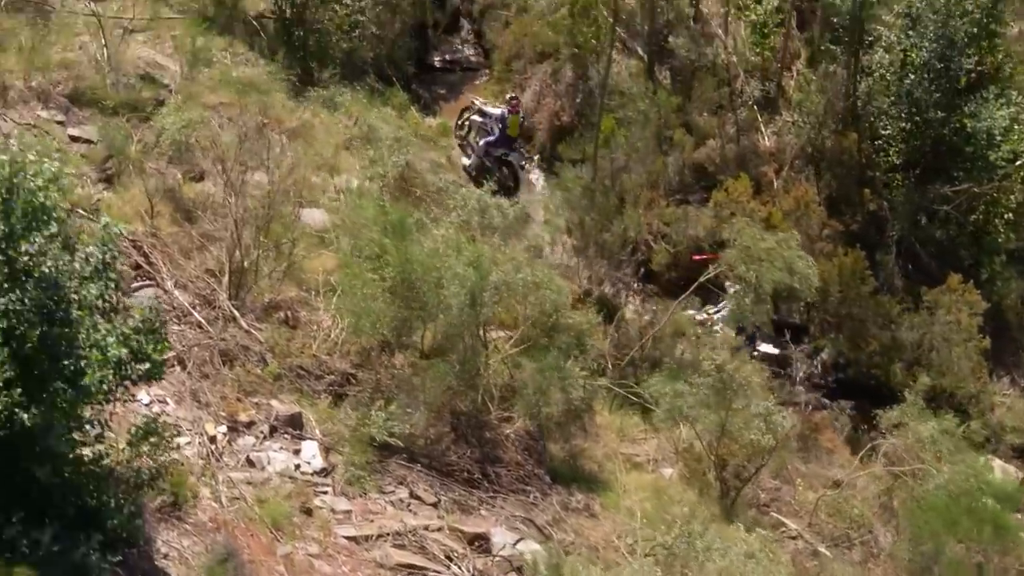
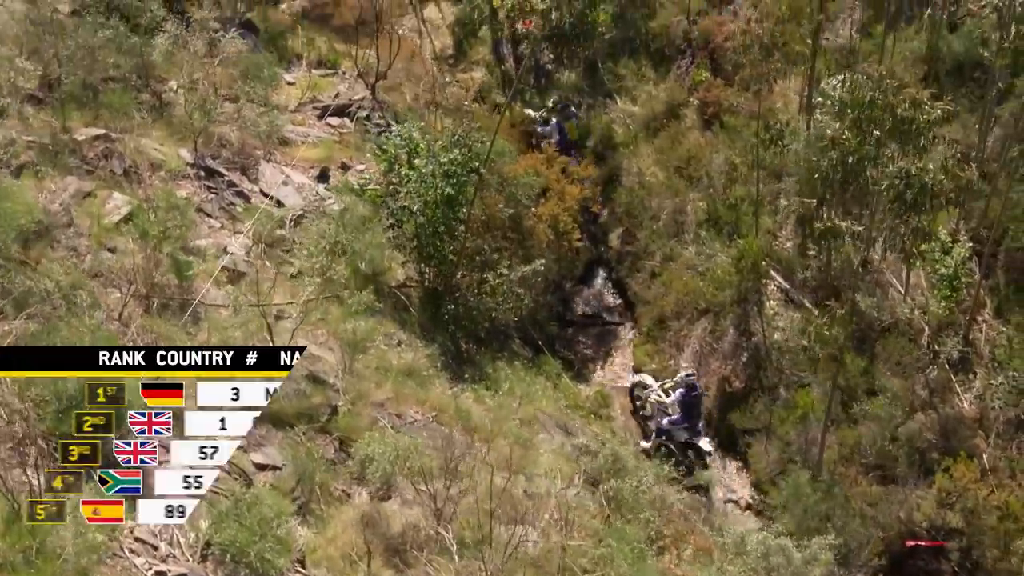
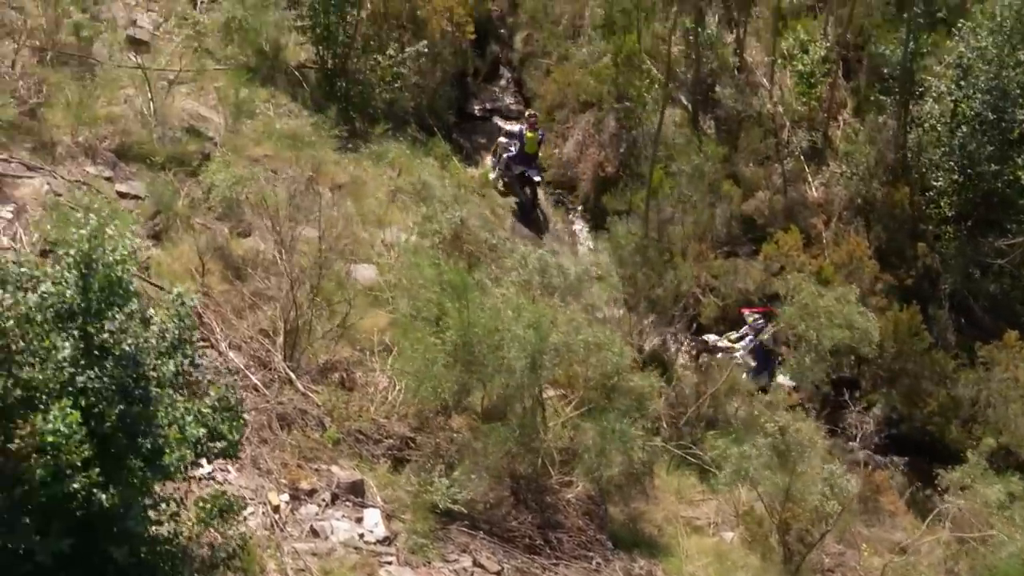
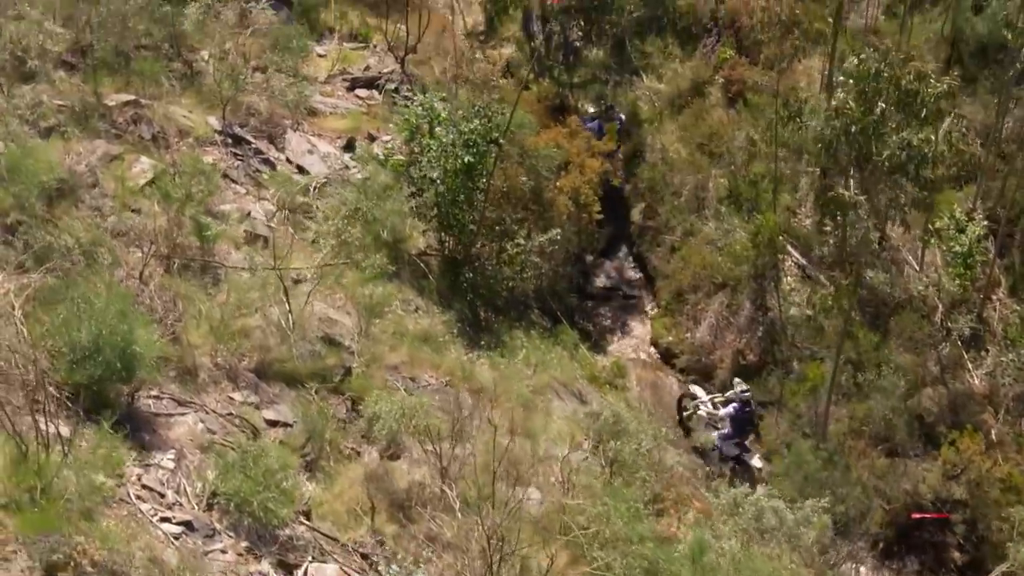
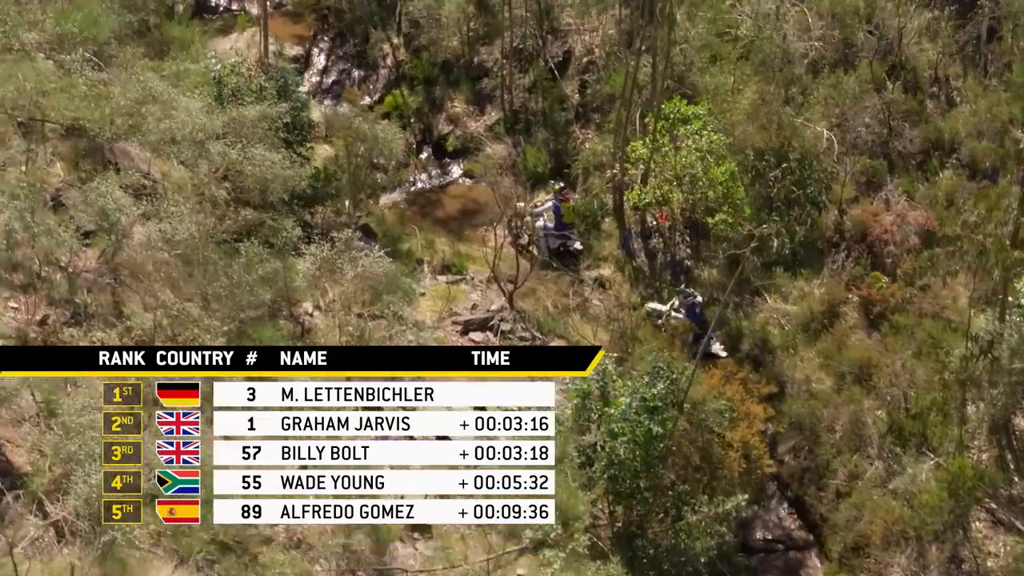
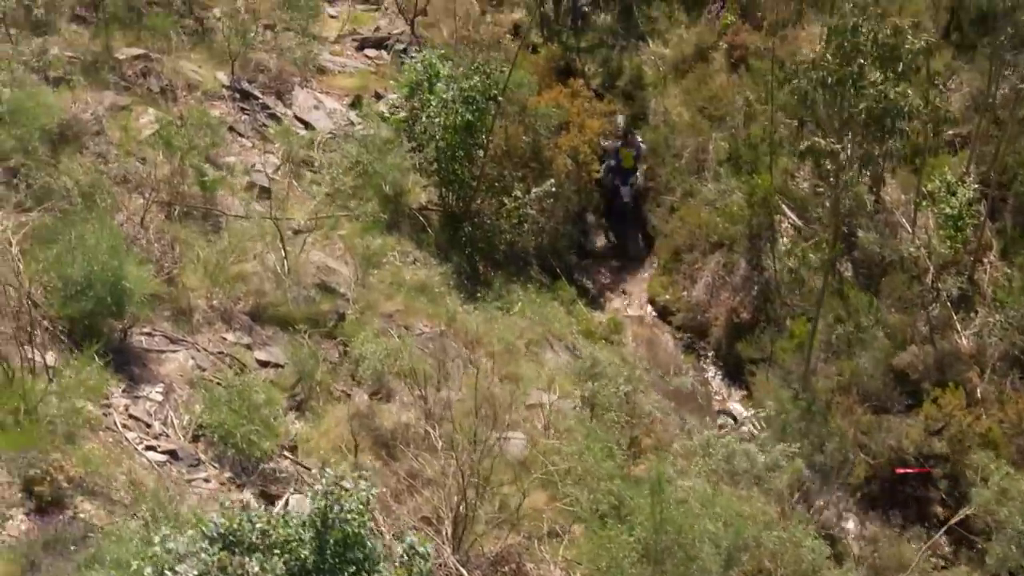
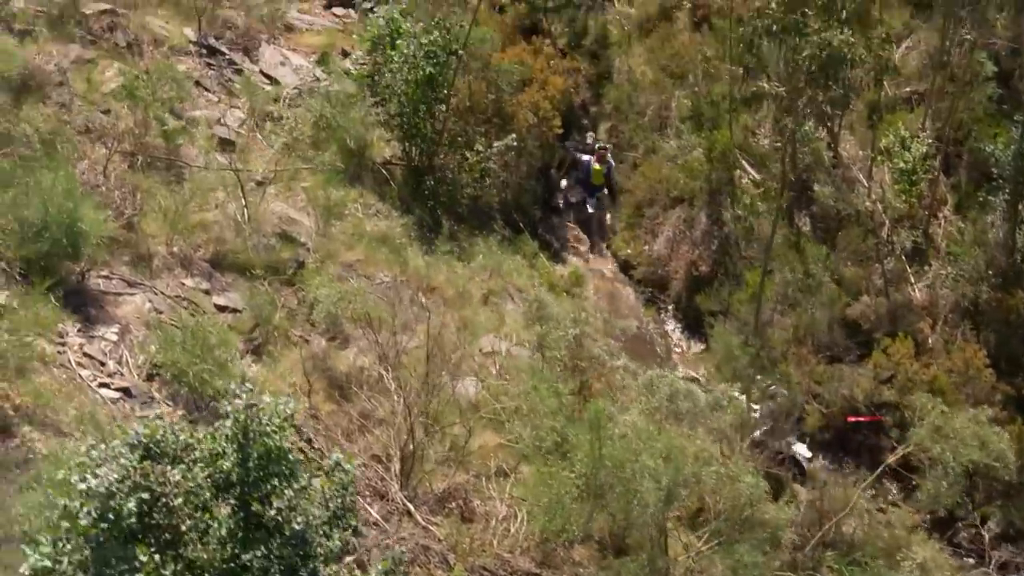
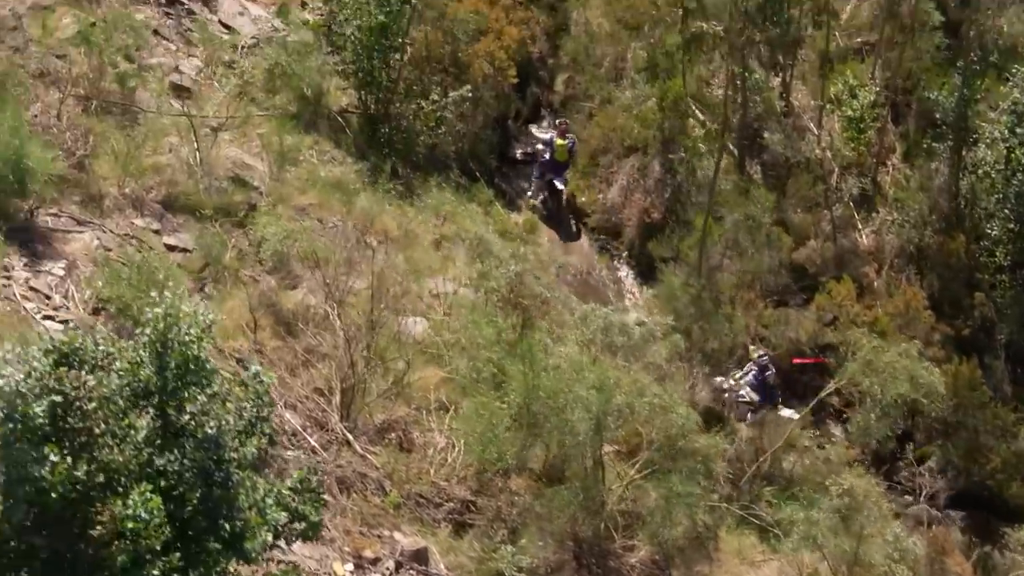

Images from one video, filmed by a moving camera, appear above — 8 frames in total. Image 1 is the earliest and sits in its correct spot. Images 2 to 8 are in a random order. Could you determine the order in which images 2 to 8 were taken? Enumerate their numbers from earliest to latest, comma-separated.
3, 8, 7, 6, 4, 2, 5
